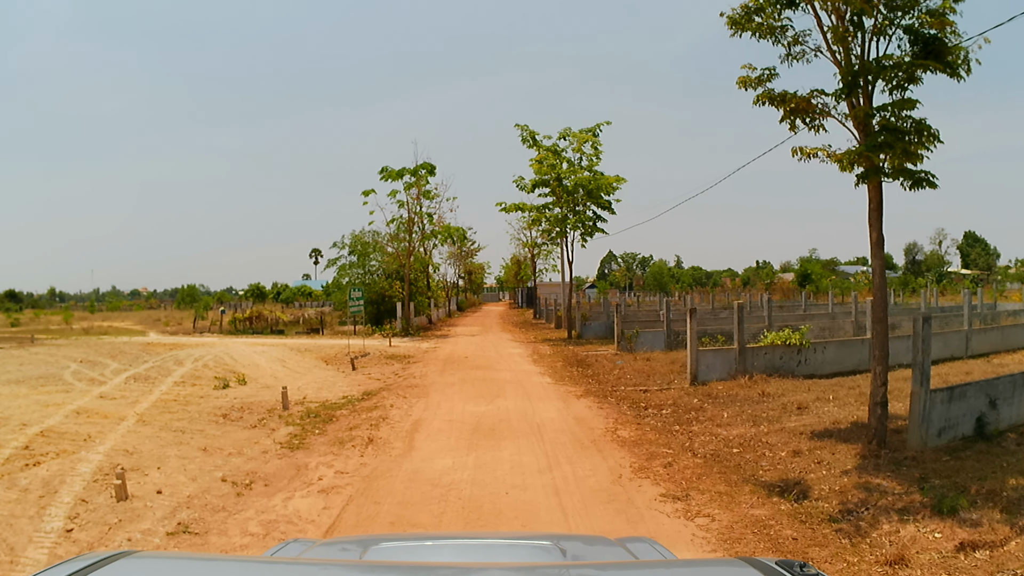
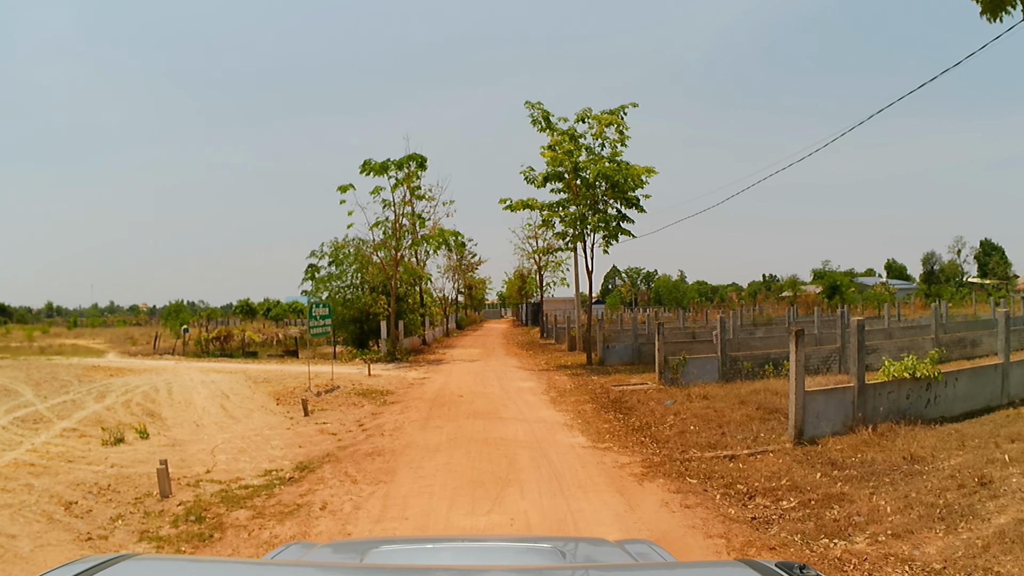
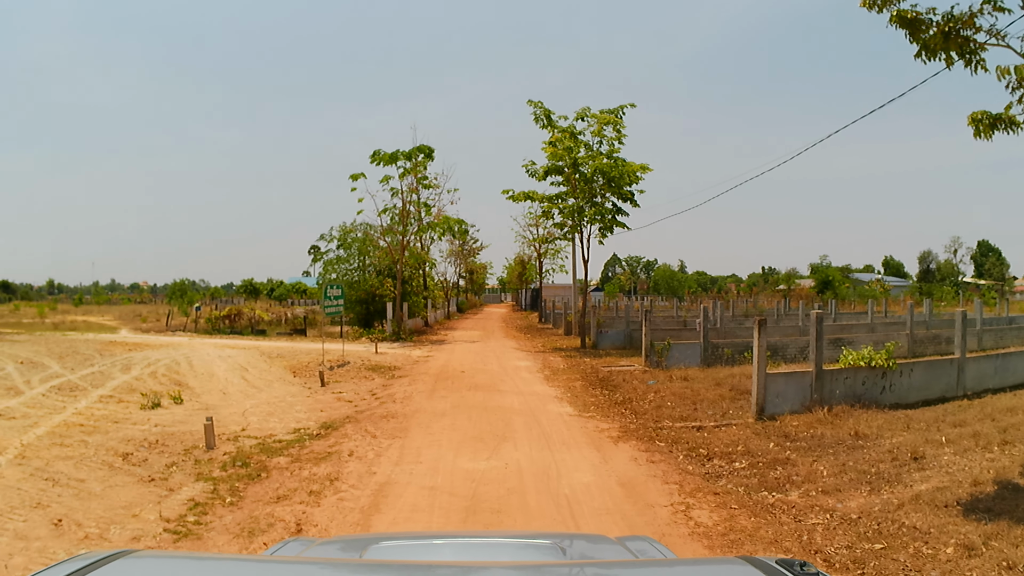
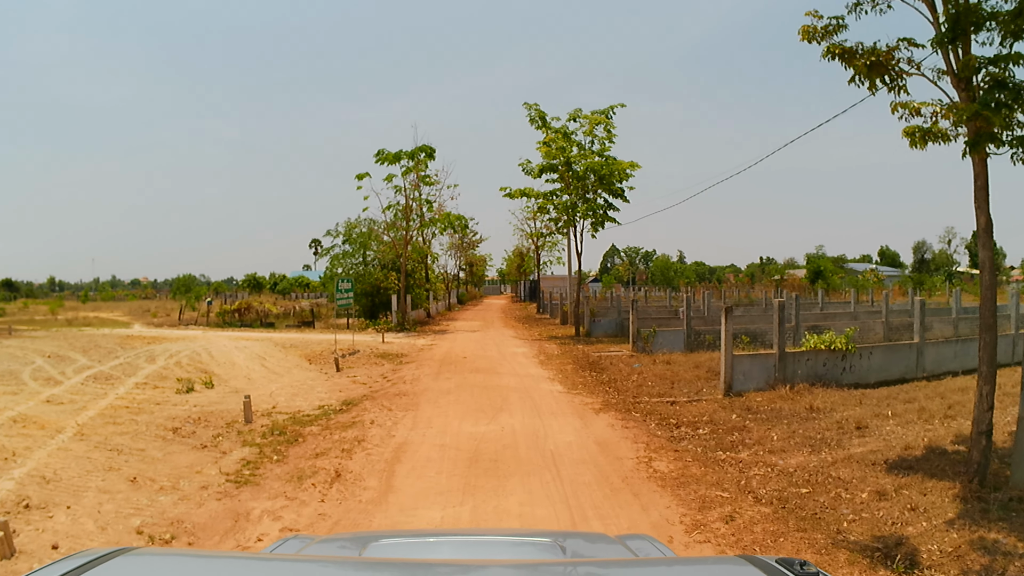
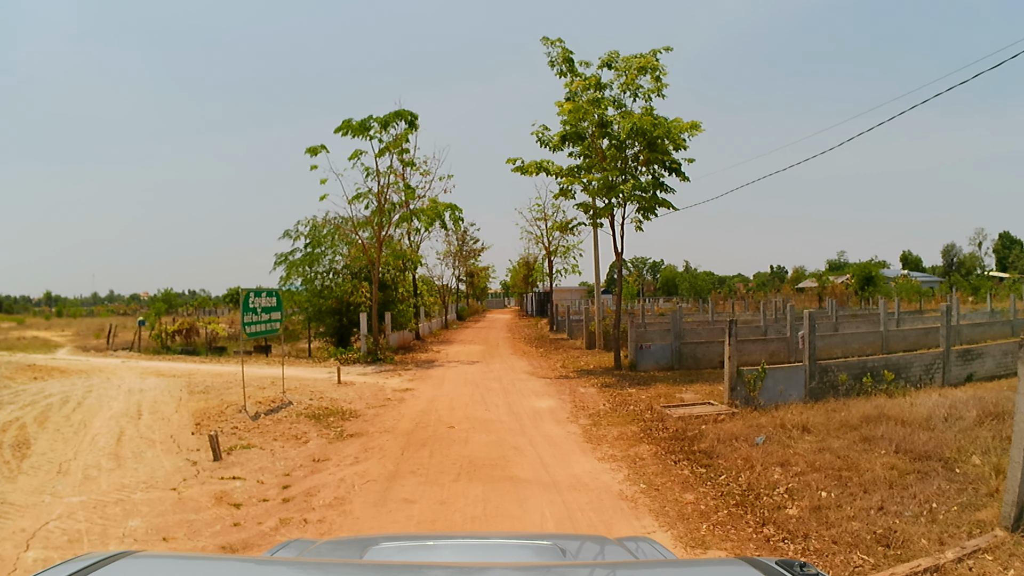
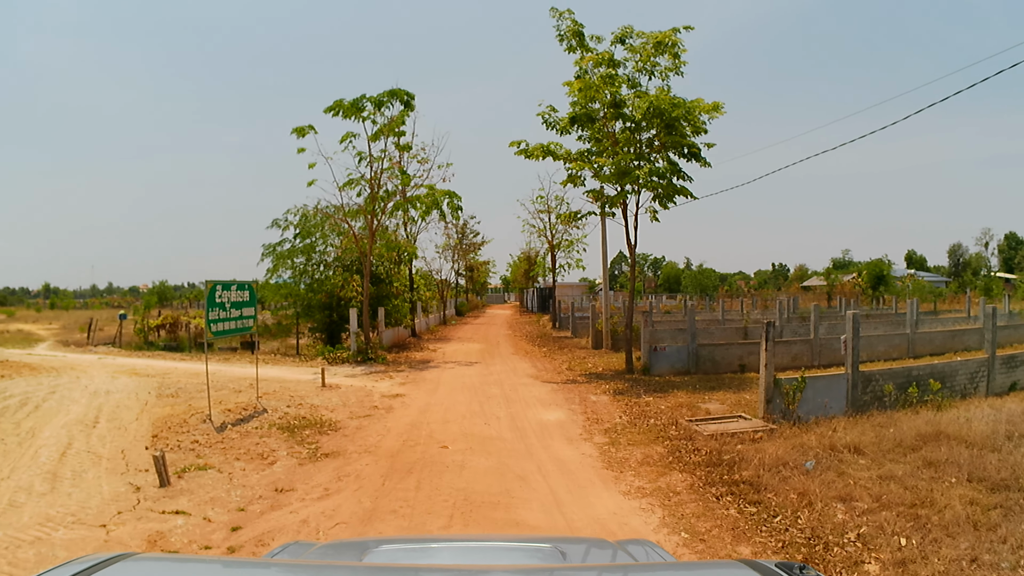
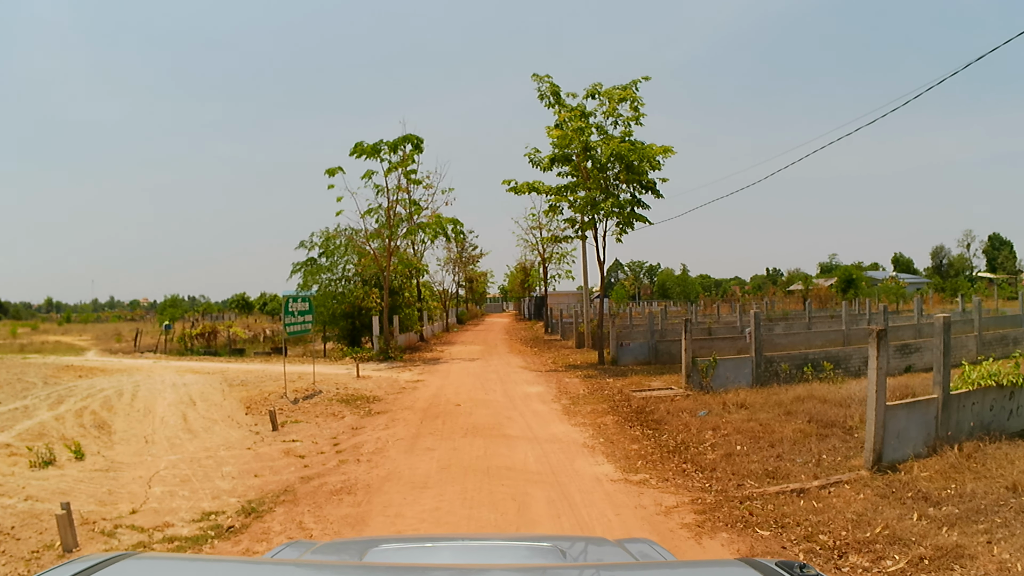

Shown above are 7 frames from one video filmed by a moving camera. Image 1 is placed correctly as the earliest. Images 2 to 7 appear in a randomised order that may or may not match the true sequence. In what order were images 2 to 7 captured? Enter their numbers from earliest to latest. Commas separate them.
4, 3, 2, 7, 5, 6
